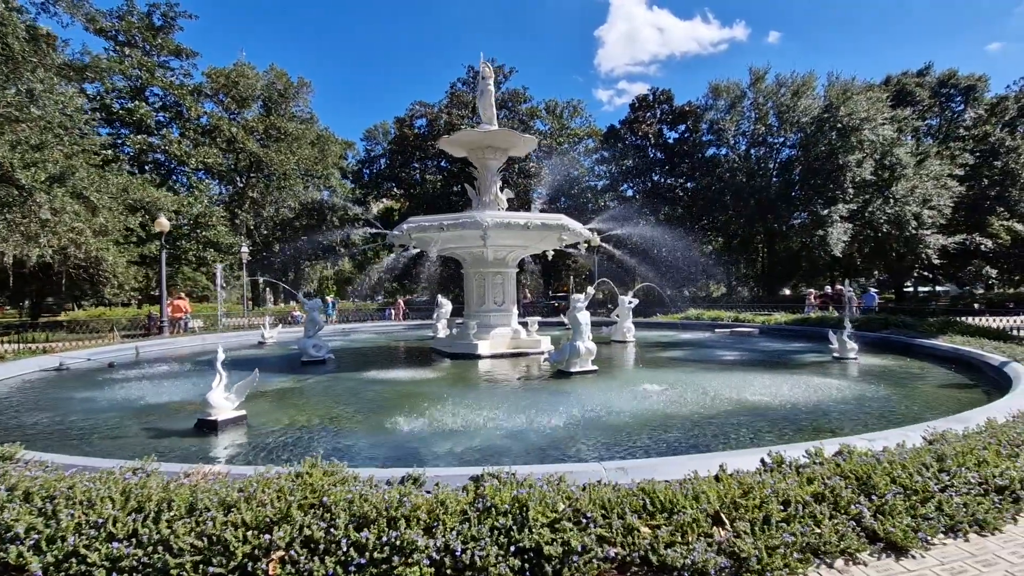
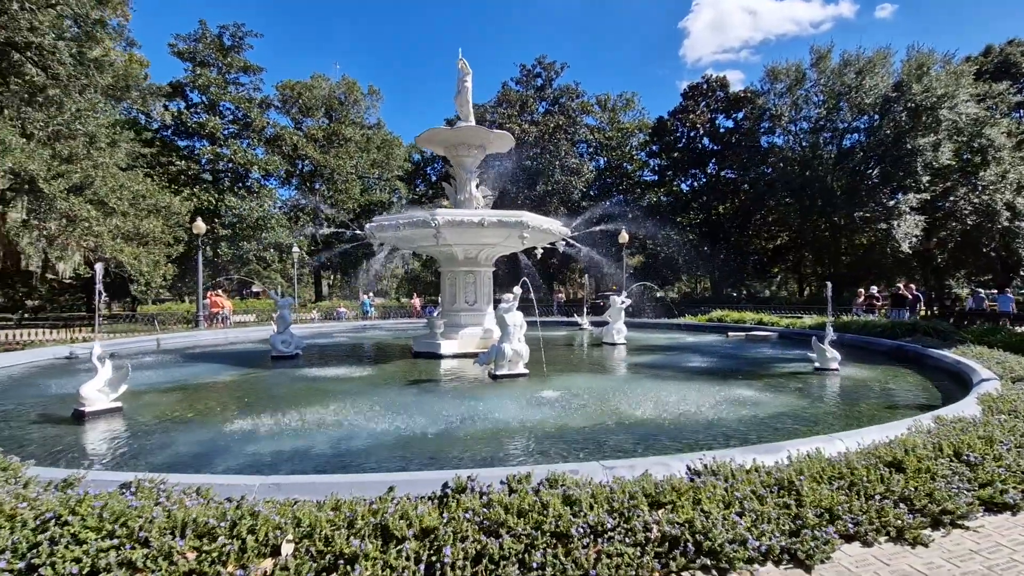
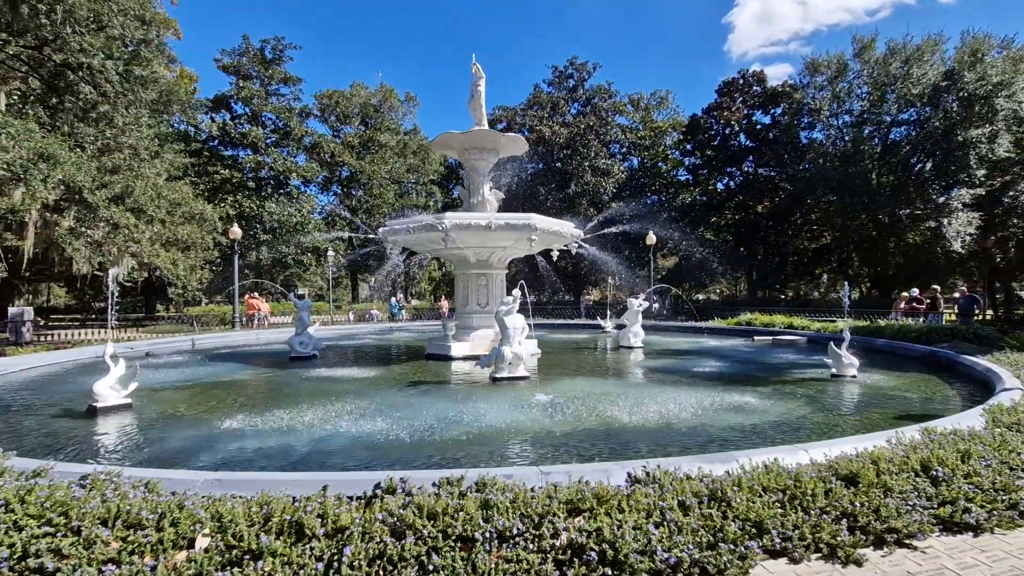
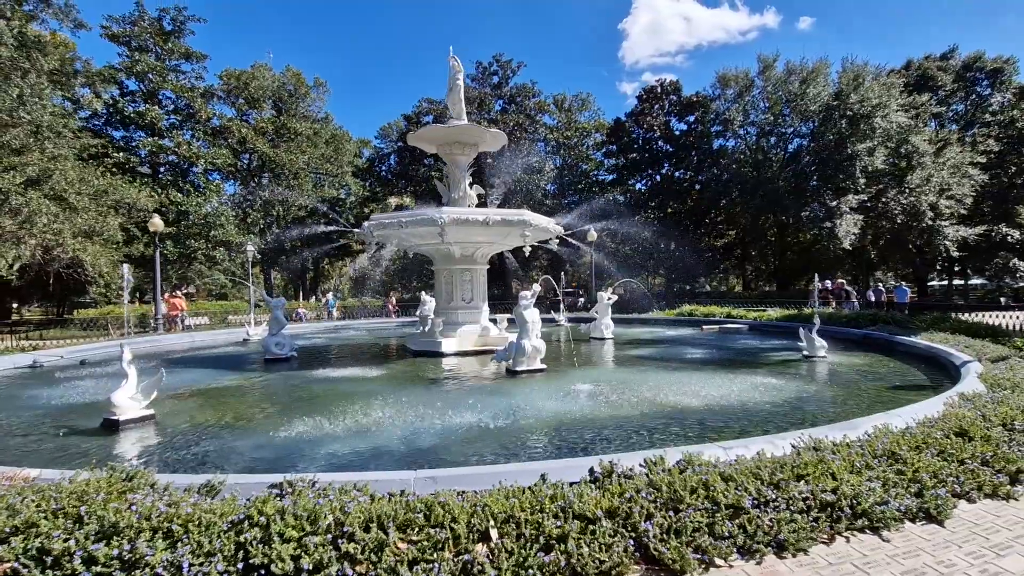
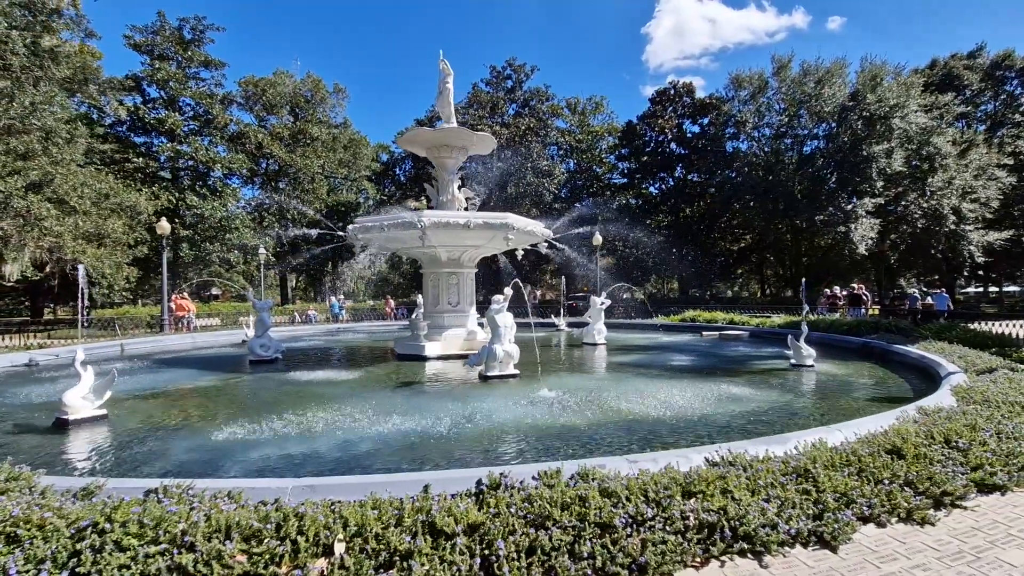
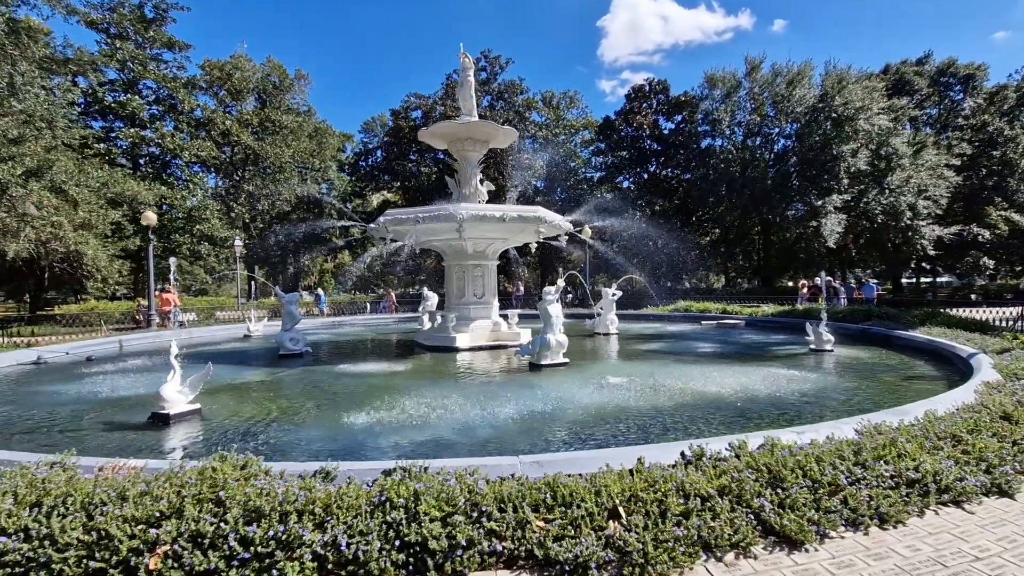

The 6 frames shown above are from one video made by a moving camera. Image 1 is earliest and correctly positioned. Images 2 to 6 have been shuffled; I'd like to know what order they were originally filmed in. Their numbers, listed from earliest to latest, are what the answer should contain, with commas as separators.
6, 4, 5, 2, 3
